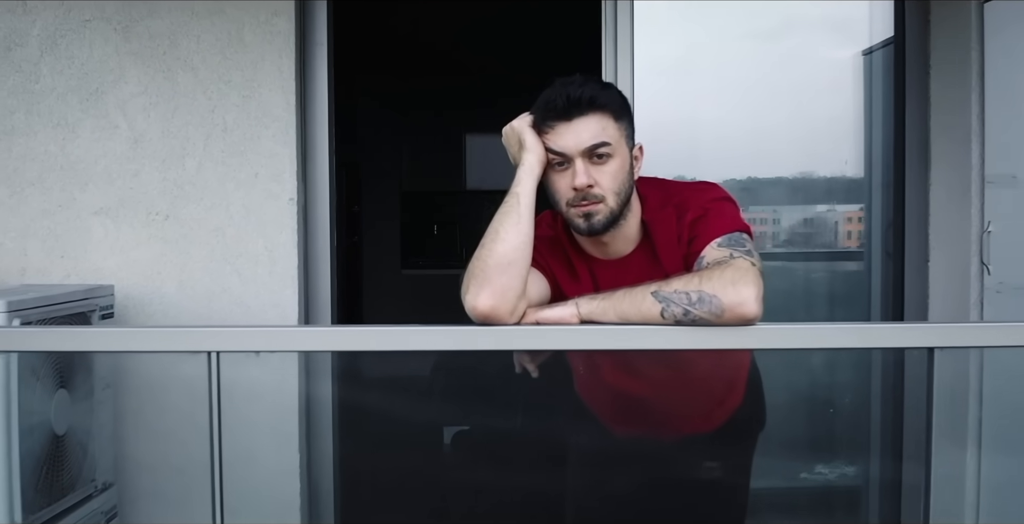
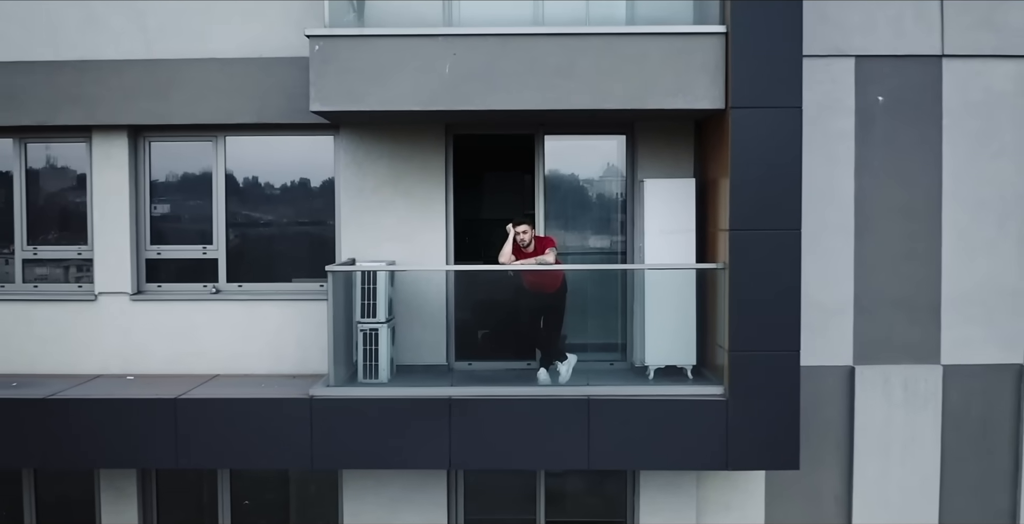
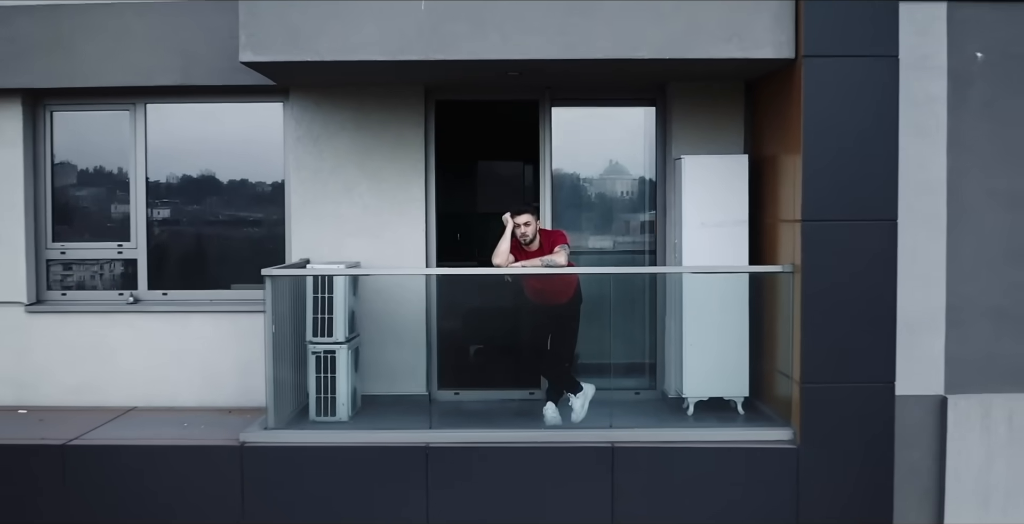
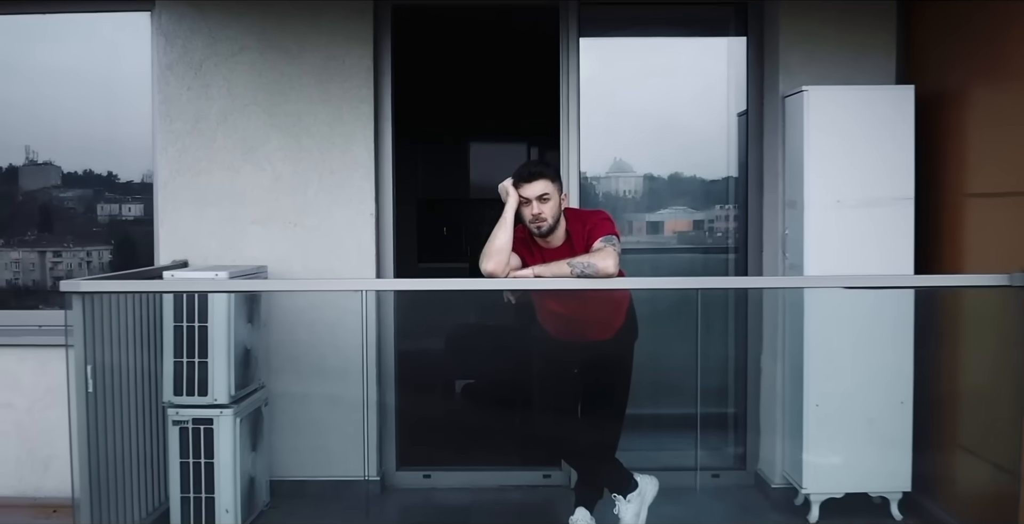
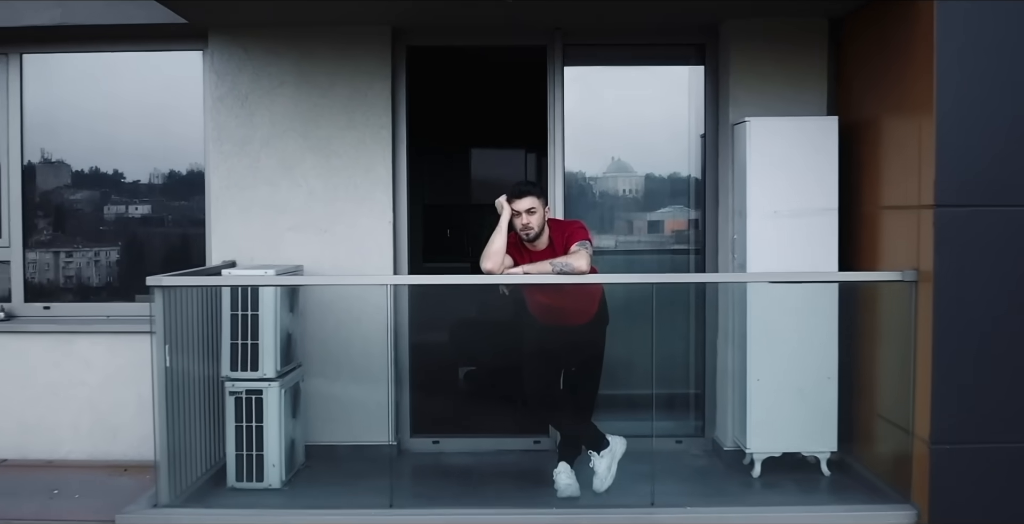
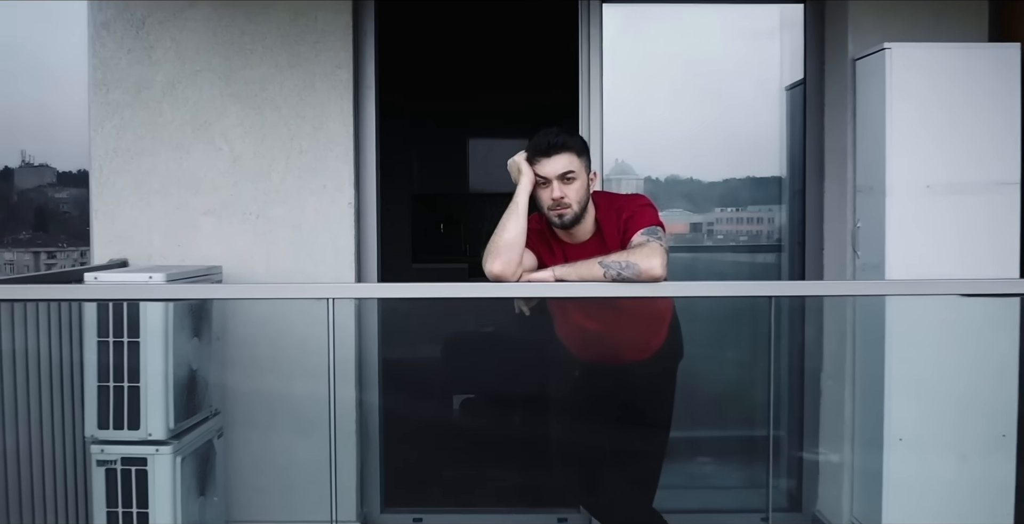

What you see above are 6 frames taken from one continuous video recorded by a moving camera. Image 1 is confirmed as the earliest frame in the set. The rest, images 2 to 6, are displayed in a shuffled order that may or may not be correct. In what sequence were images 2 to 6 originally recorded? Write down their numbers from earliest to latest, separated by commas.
6, 4, 5, 3, 2
